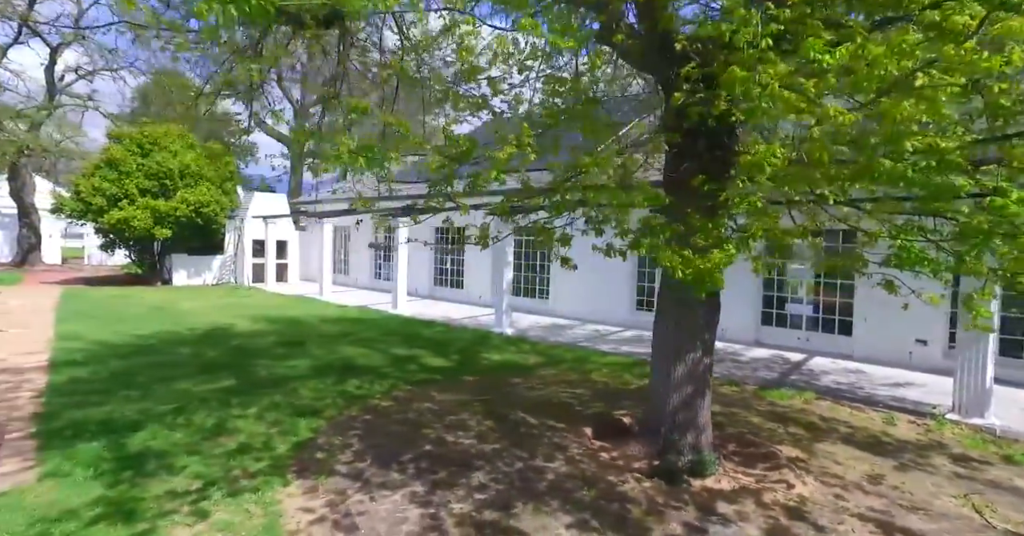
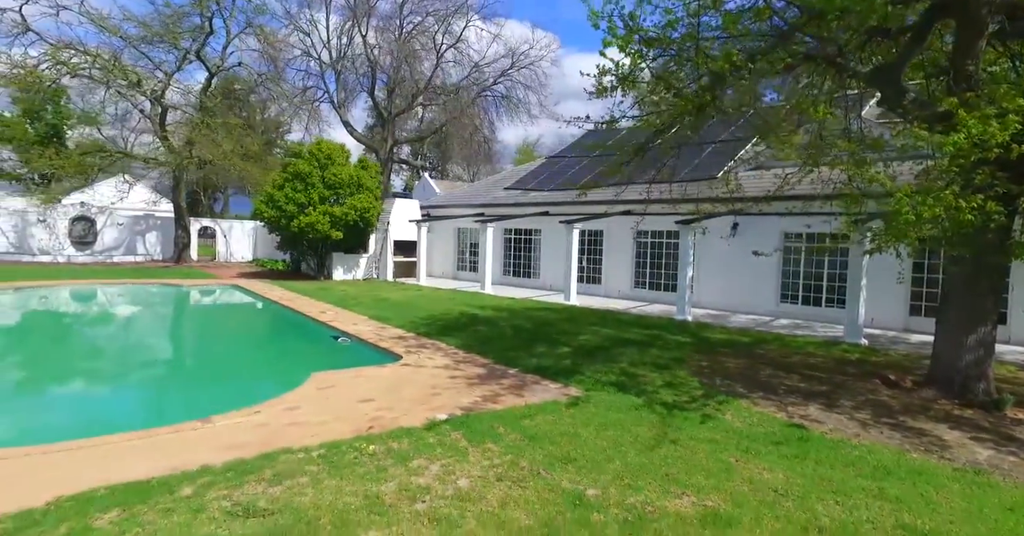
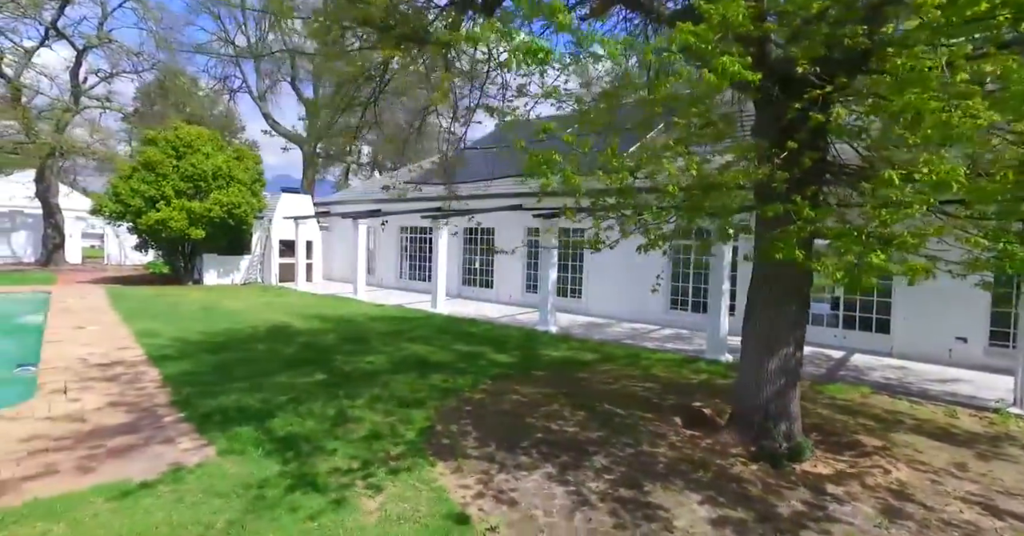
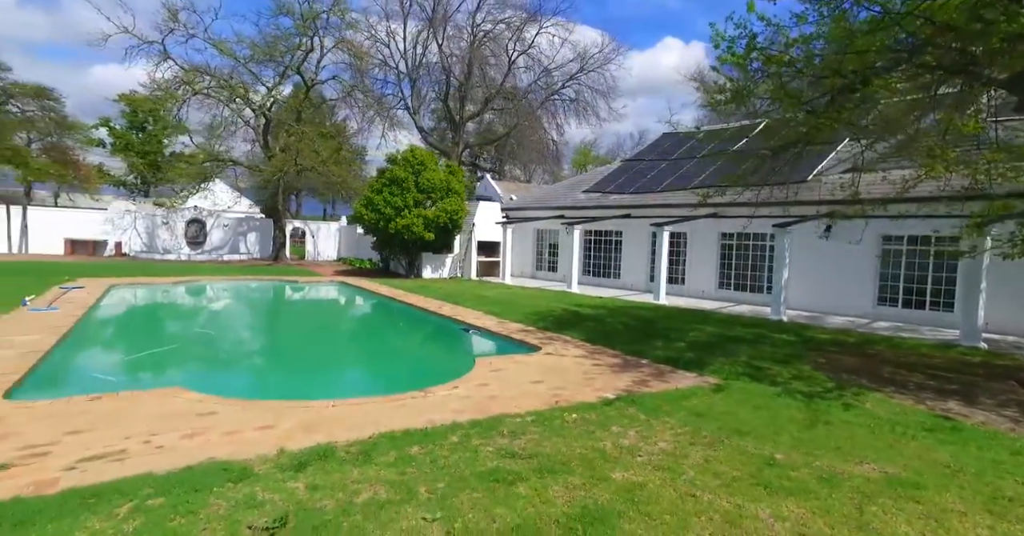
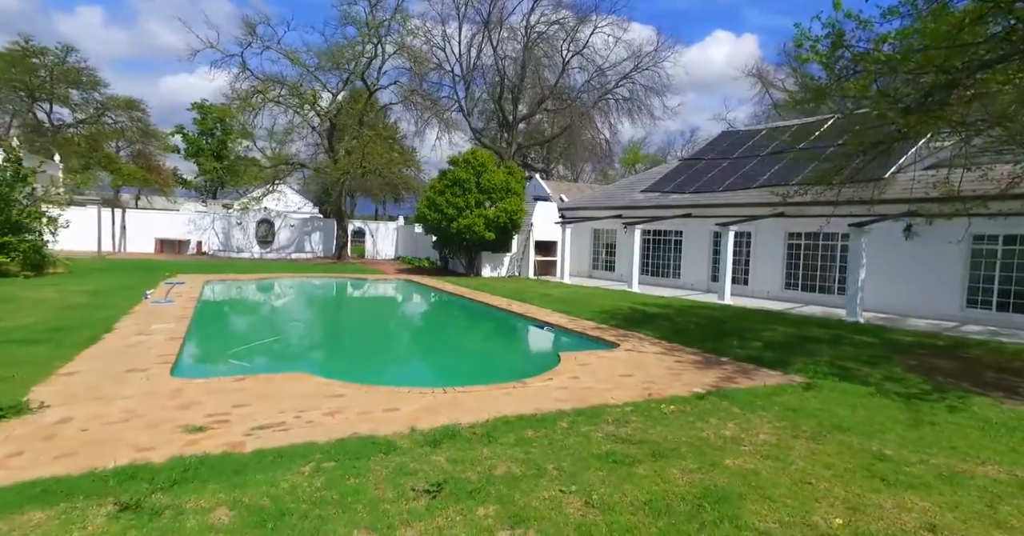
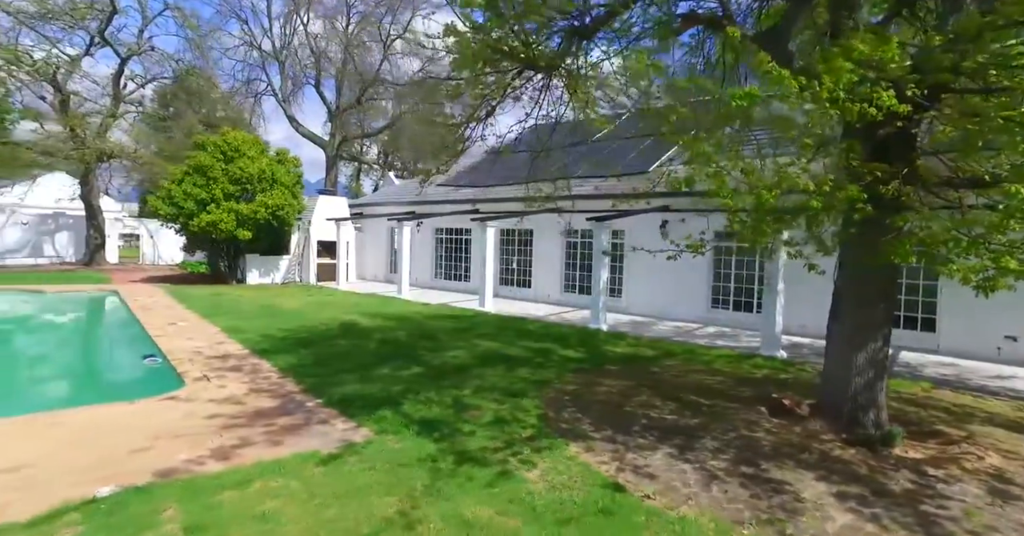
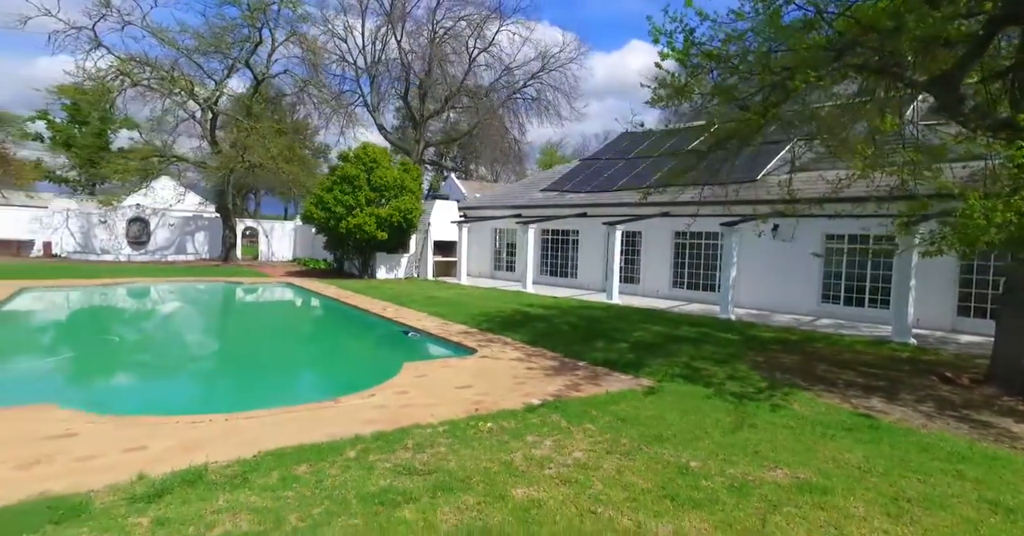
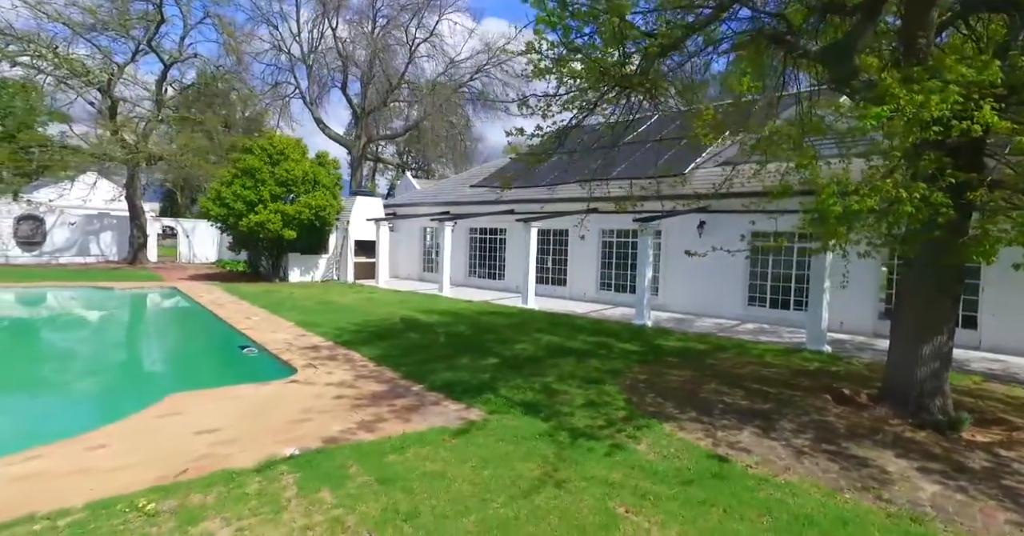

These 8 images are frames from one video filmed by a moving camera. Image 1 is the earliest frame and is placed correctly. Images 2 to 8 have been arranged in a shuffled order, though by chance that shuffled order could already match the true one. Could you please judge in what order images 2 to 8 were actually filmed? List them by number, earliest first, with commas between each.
3, 6, 8, 2, 7, 4, 5
